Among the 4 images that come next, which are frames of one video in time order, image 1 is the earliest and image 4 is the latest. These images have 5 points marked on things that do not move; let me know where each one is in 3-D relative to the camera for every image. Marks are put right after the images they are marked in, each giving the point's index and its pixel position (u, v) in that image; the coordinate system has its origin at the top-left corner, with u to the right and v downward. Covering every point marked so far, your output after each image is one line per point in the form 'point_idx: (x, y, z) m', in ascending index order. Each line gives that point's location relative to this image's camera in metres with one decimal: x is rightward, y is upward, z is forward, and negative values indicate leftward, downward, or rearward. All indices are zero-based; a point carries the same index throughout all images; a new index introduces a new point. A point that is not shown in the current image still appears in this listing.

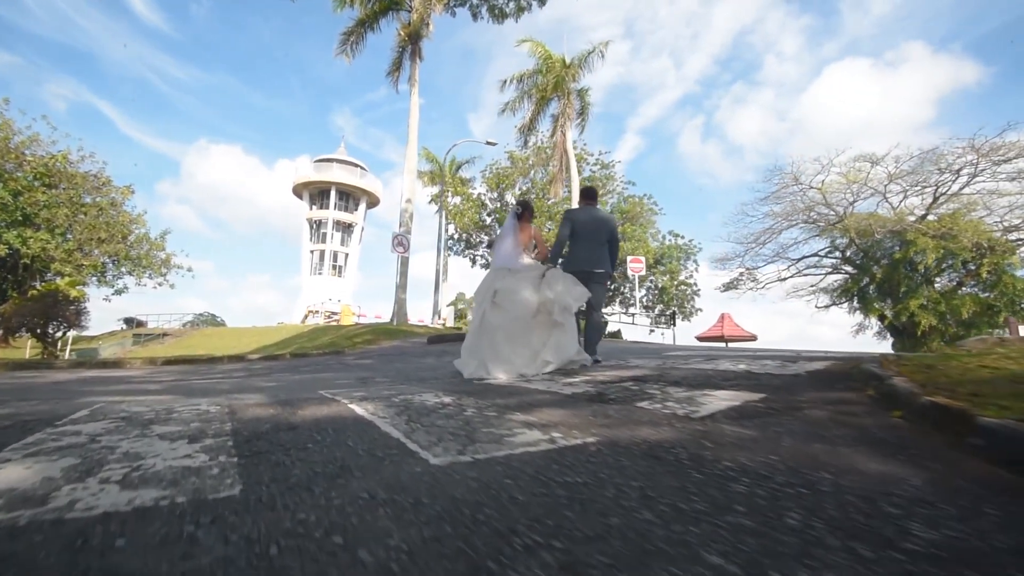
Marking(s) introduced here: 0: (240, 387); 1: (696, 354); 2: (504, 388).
0: (-2.5, -0.9, +5.2) m
1: (+1.9, -0.7, +6.0) m
2: (-0.1, -0.8, +4.3) m
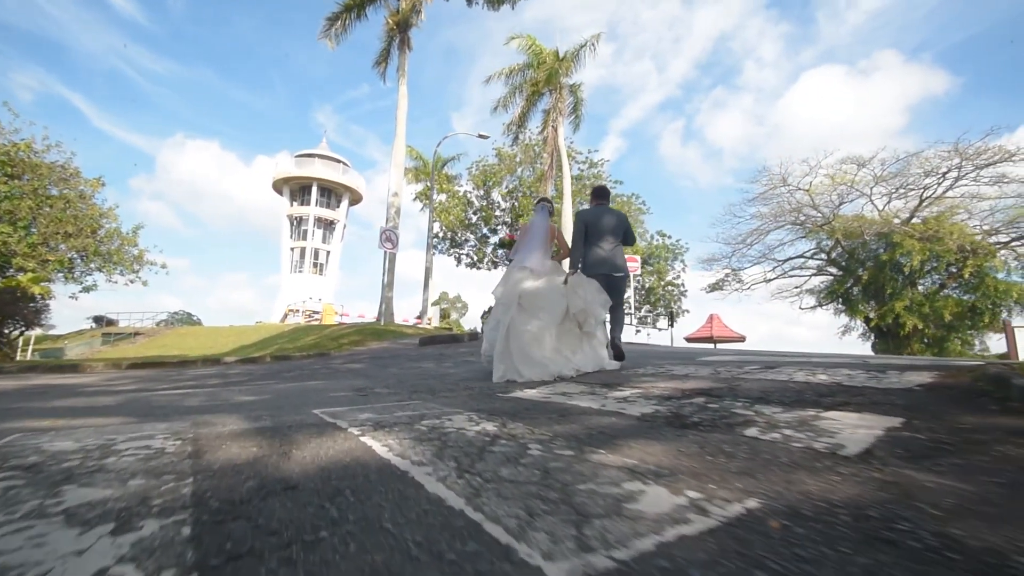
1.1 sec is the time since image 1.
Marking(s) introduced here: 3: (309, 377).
0: (-2.2, -0.8, +4.2) m
1: (+2.1, -0.7, +5.2) m
2: (+0.2, -0.7, +3.4) m
3: (-2.6, -1.1, +7.4) m
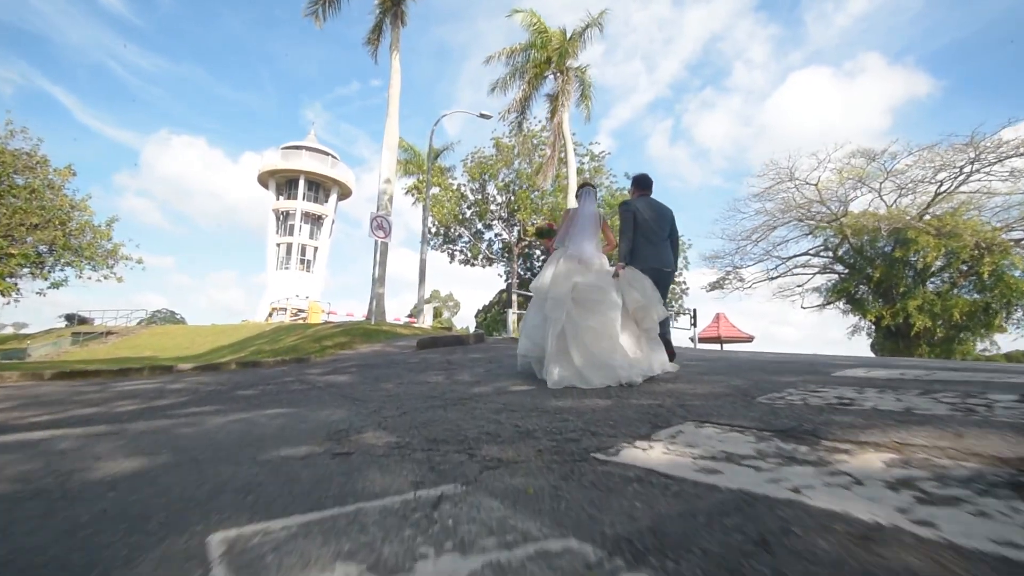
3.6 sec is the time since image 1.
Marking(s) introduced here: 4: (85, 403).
0: (-1.8, -0.7, +2.2) m
1: (+2.6, -0.5, +3.2) m
2: (+0.7, -0.6, +1.4) m
3: (-2.2, -1.0, +5.3) m
4: (-3.9, -1.0, +5.2) m
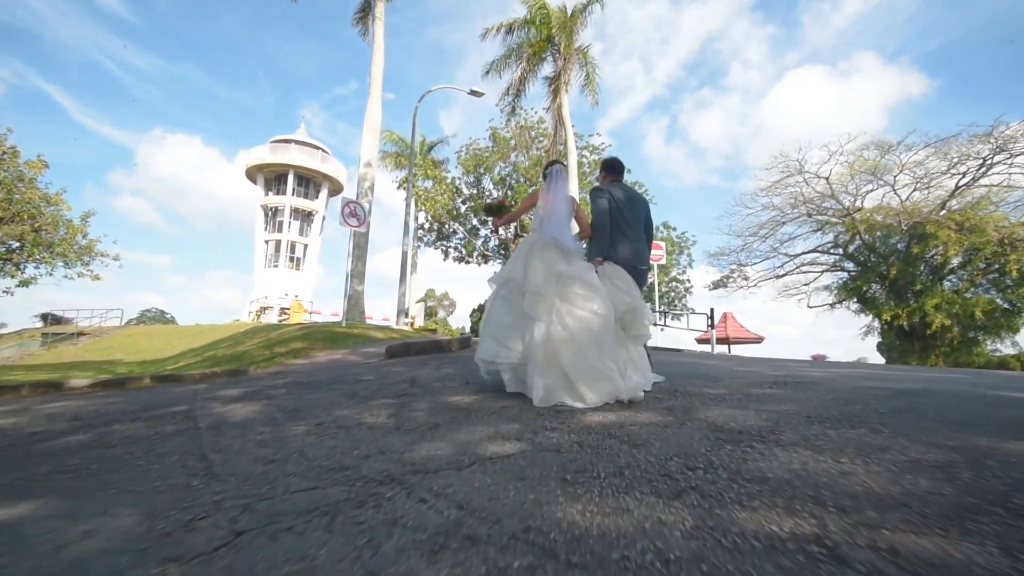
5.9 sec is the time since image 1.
0: (-1.9, -0.6, 0.0) m
1: (+2.4, -0.5, +1.0) m
2: (+0.6, -0.5, -0.7) m
3: (-2.3, -0.9, +3.1) m
4: (-4.0, -0.9, +3.0) m
